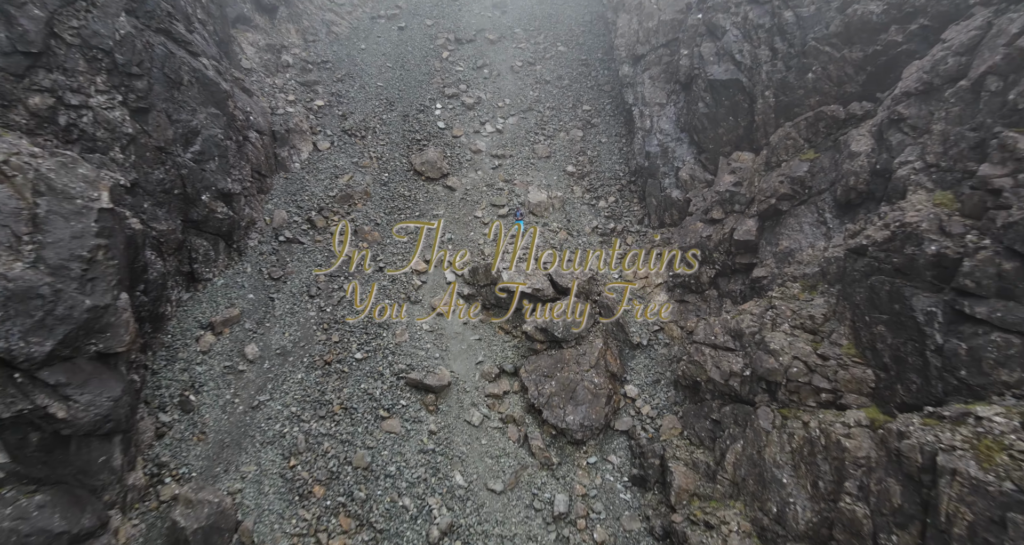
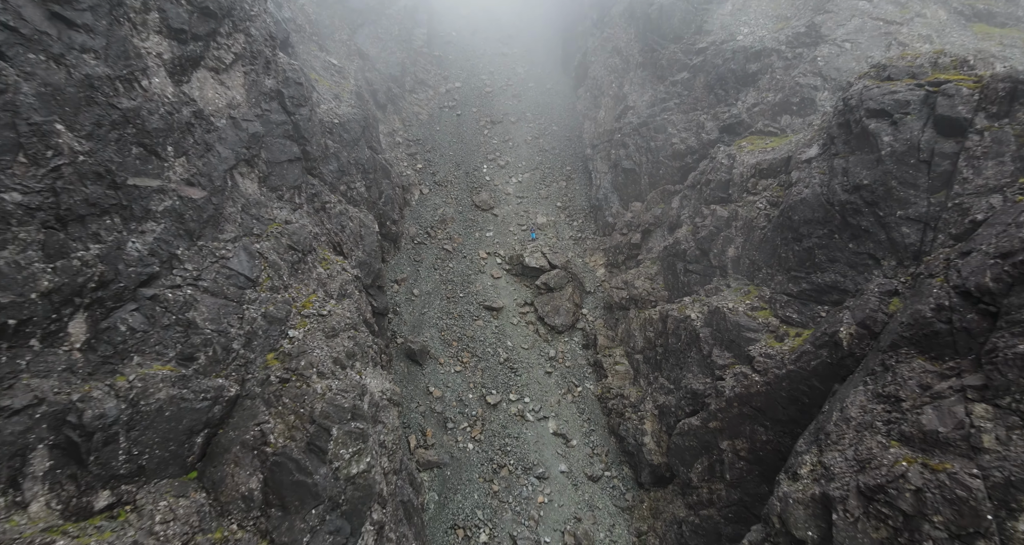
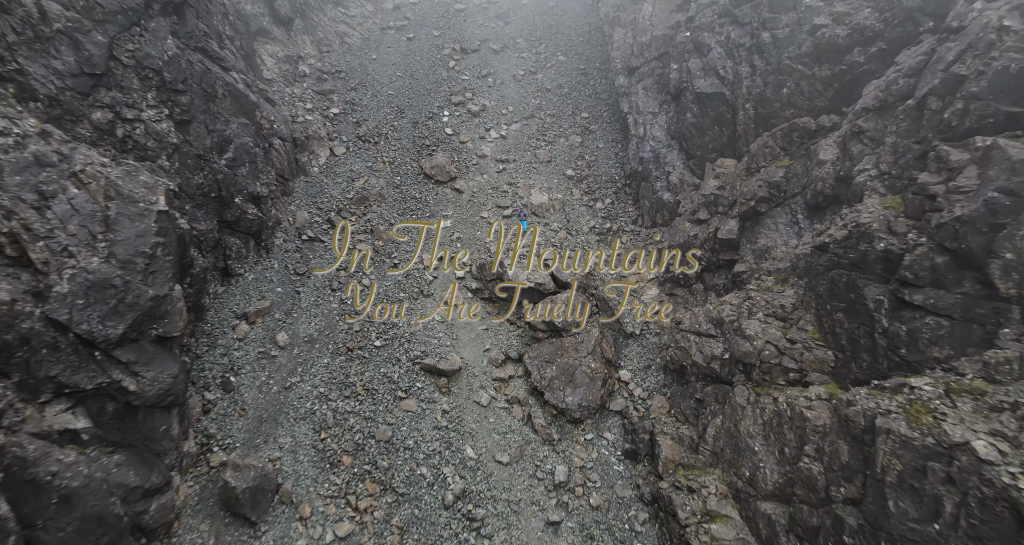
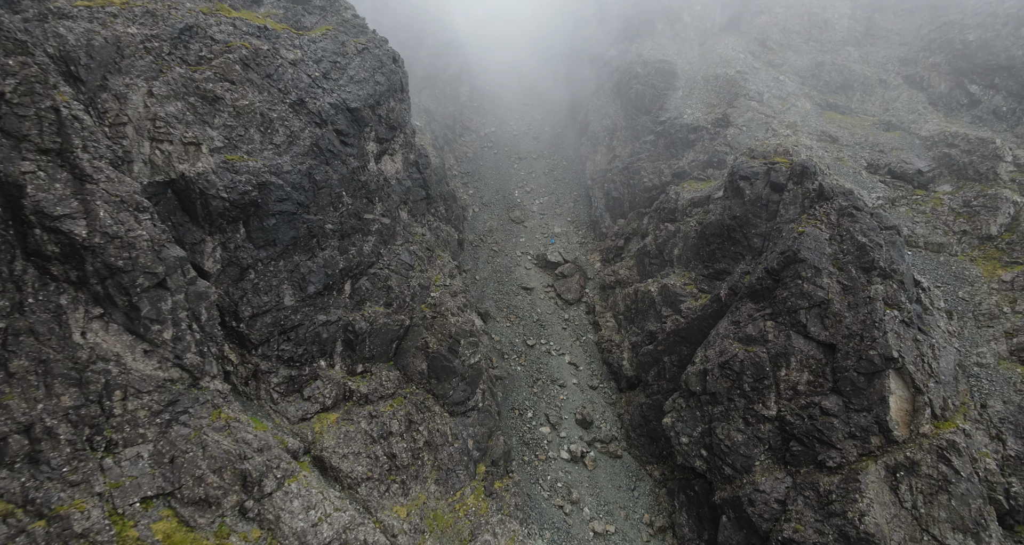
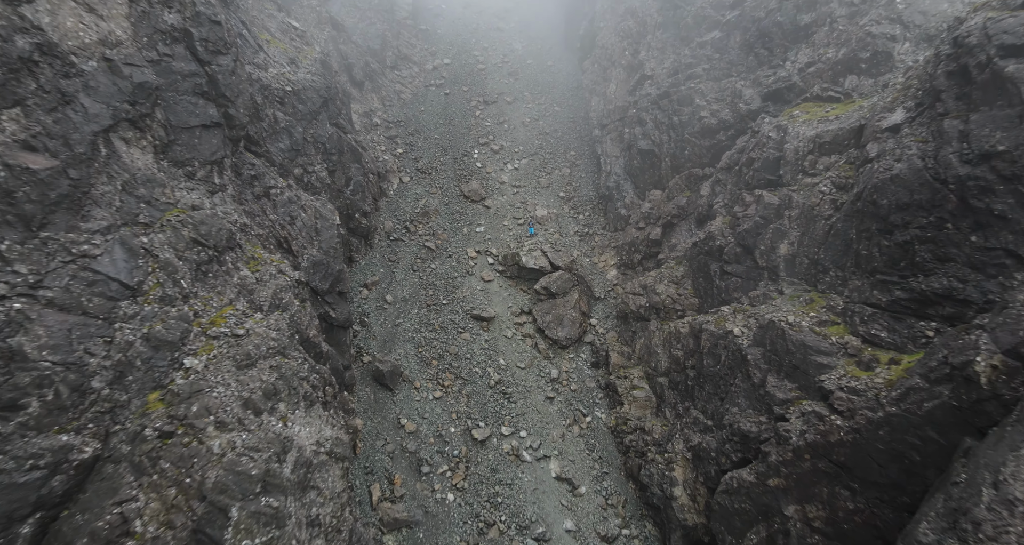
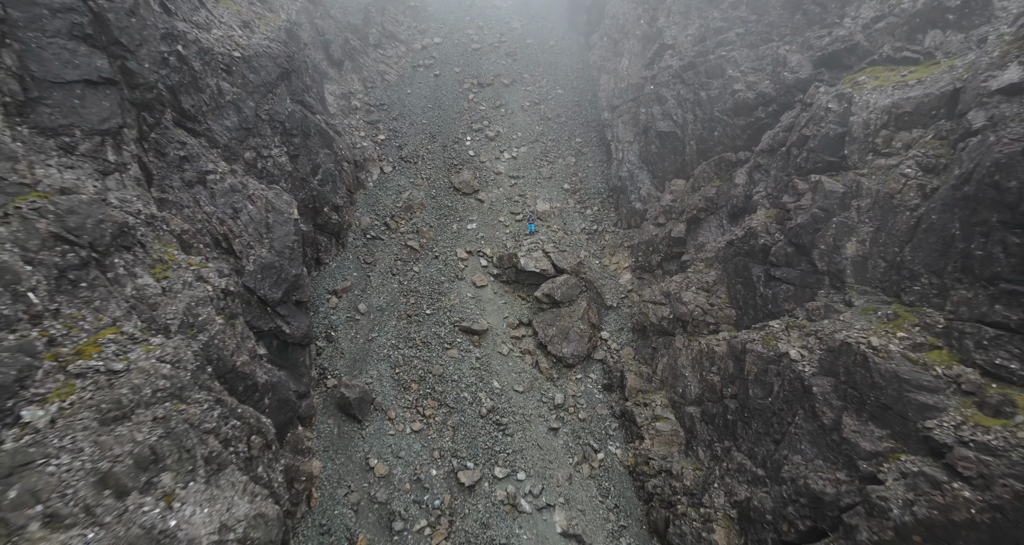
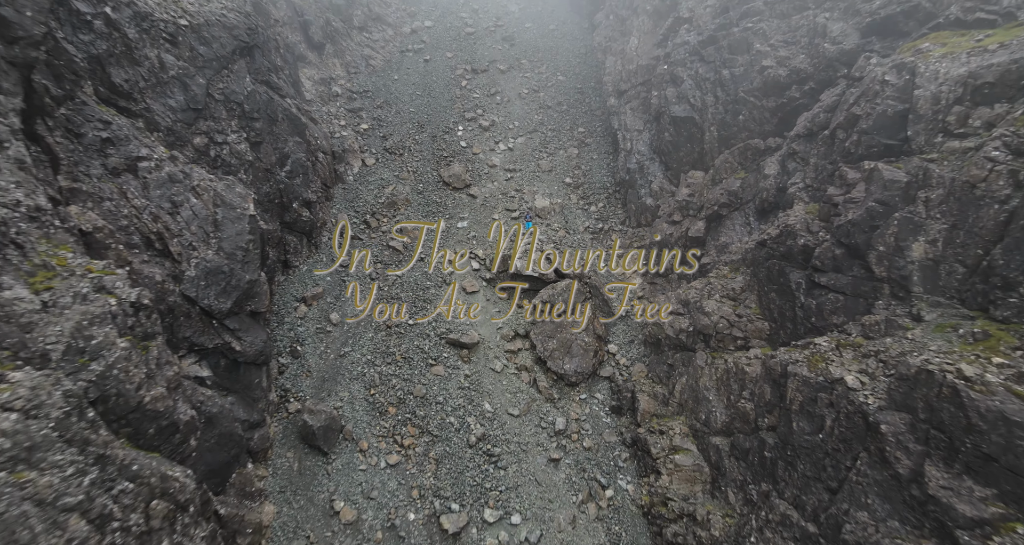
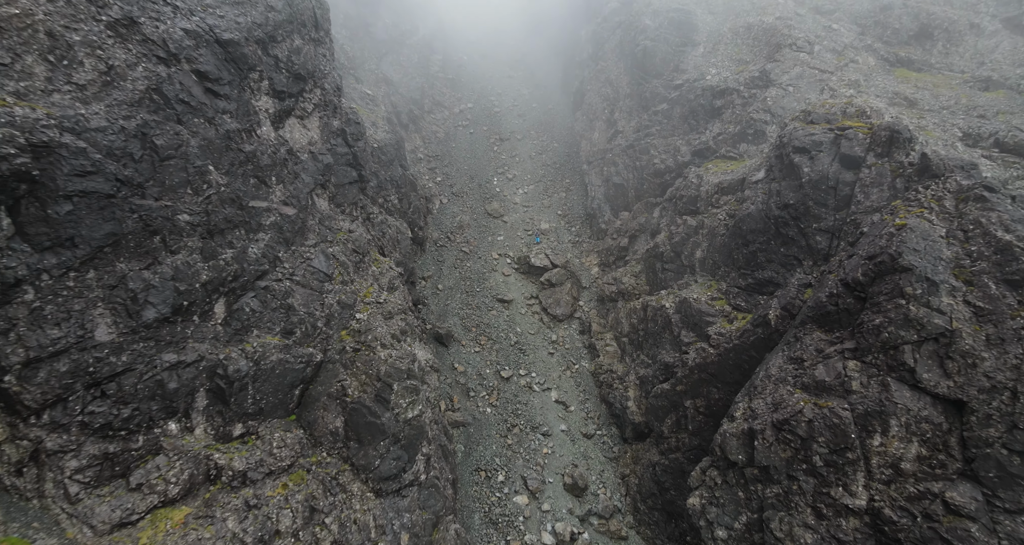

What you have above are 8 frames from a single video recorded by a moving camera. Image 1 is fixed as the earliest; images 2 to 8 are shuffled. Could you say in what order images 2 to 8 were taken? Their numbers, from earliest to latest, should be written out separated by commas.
3, 7, 6, 5, 2, 8, 4
